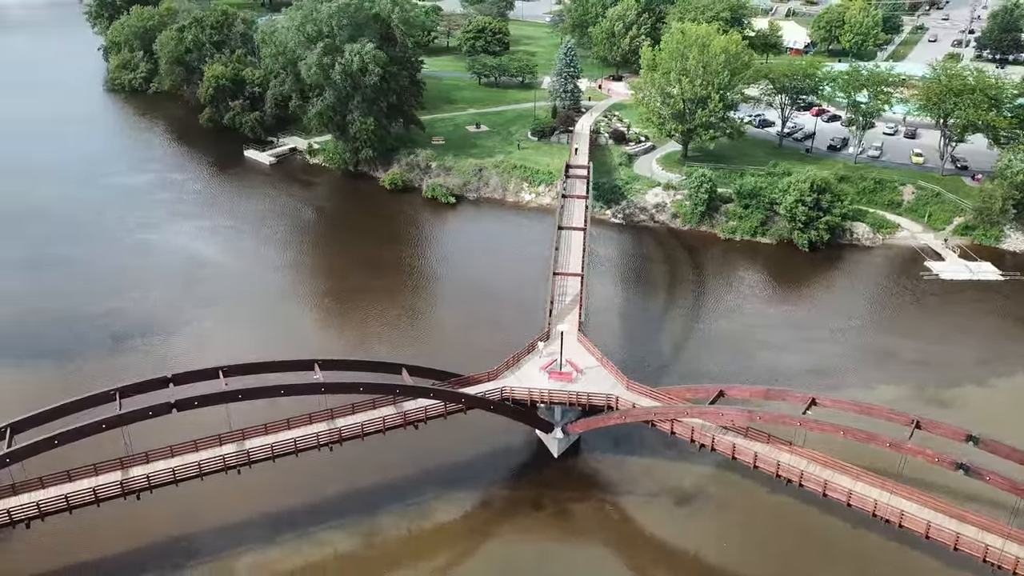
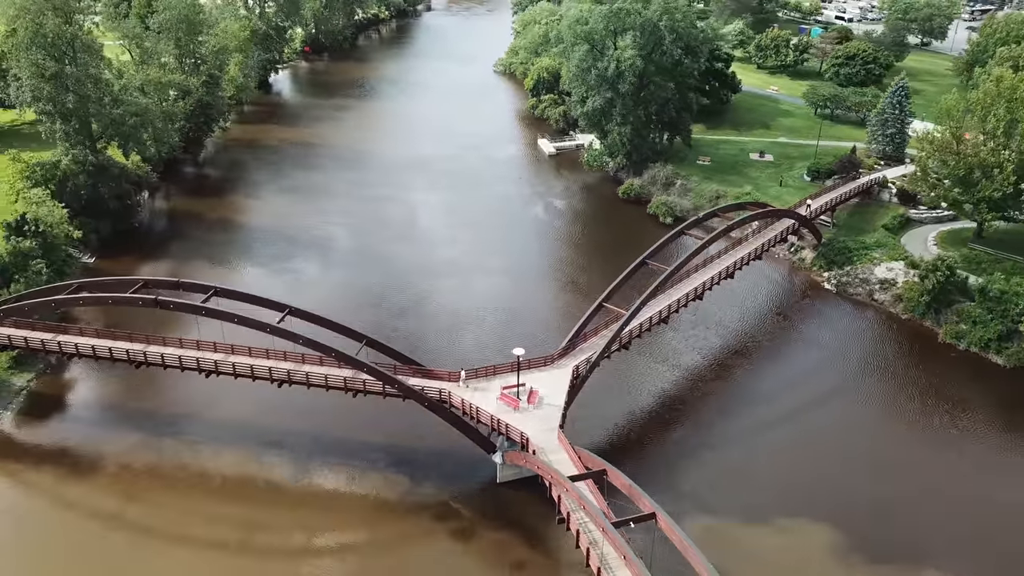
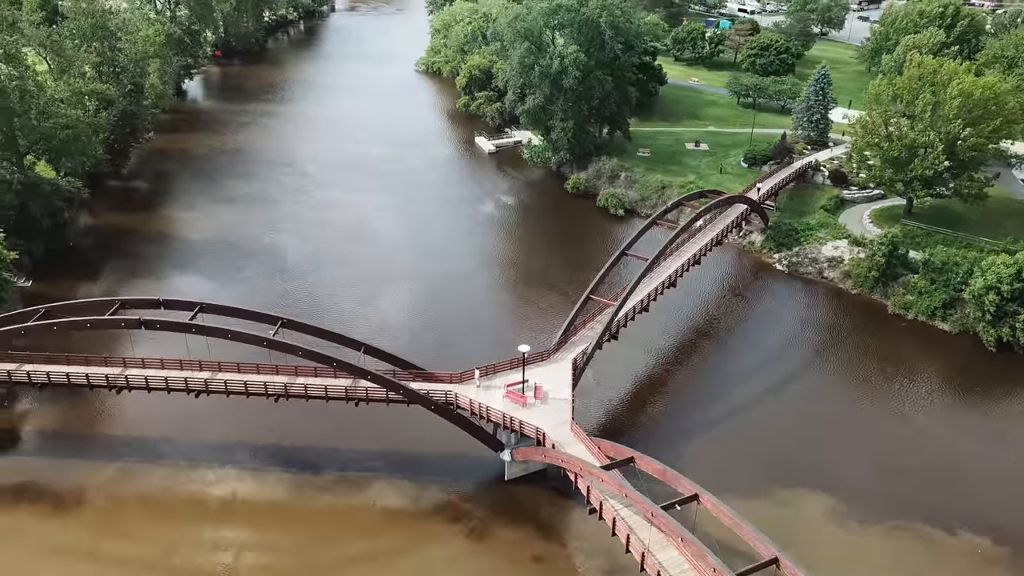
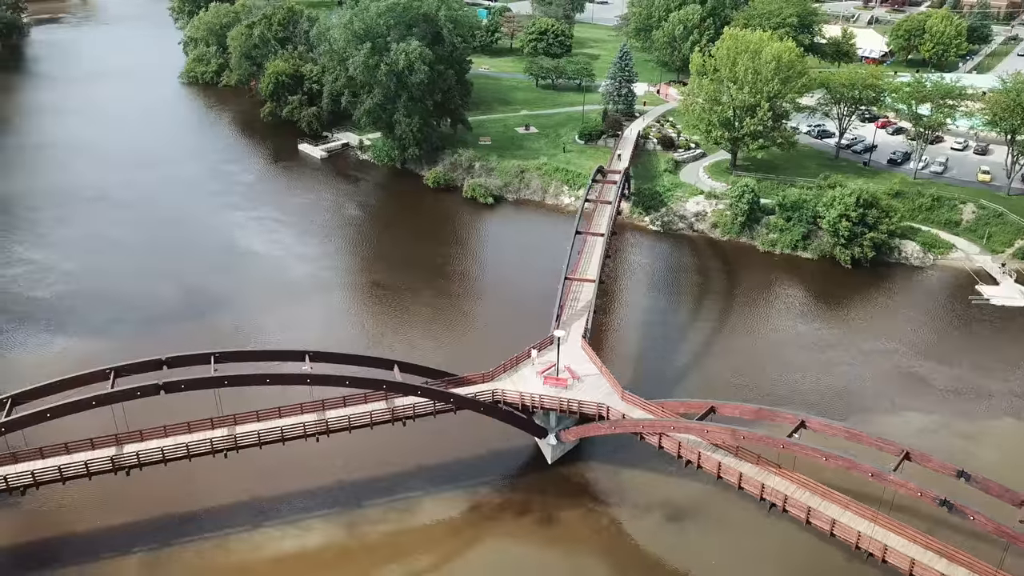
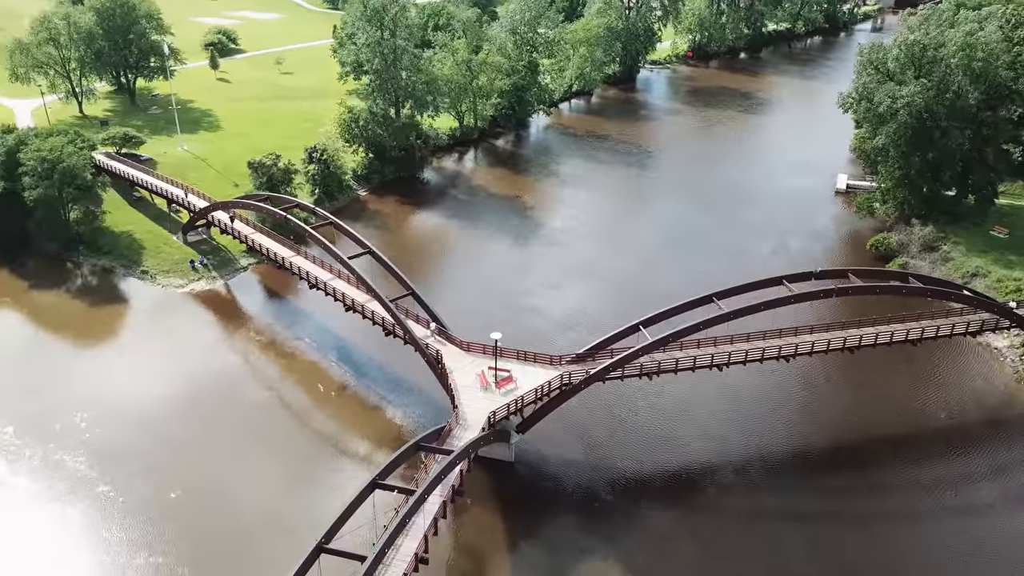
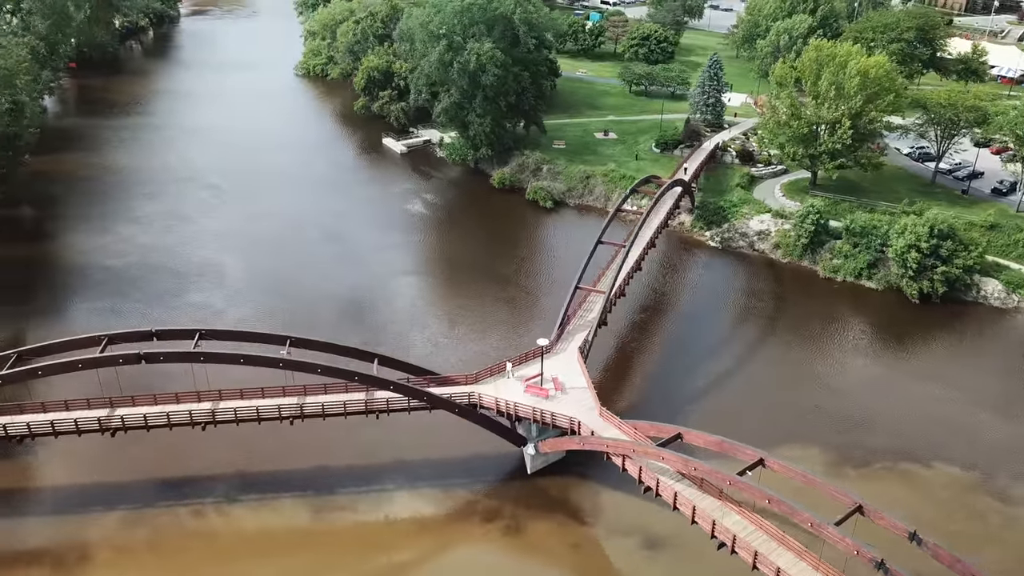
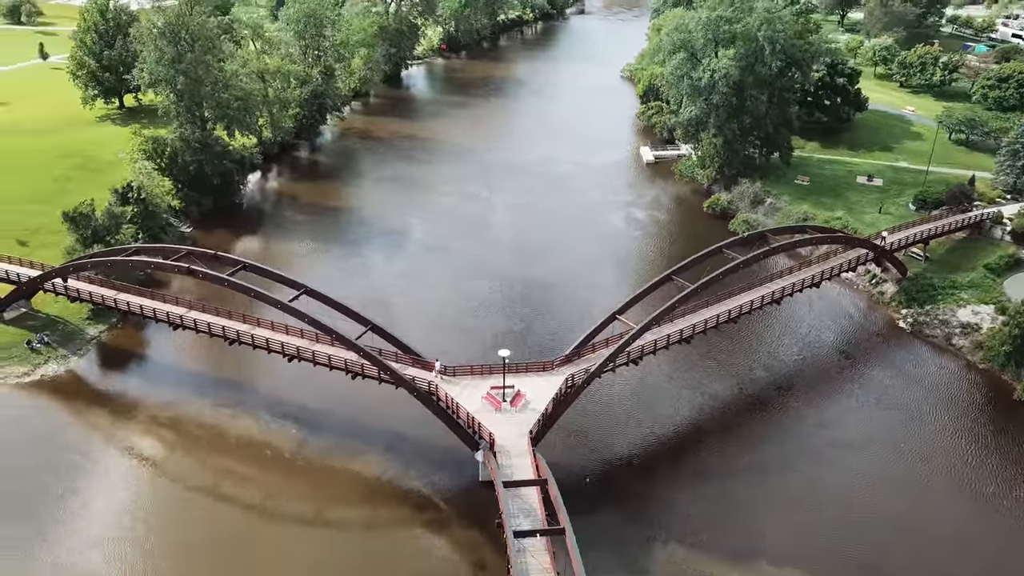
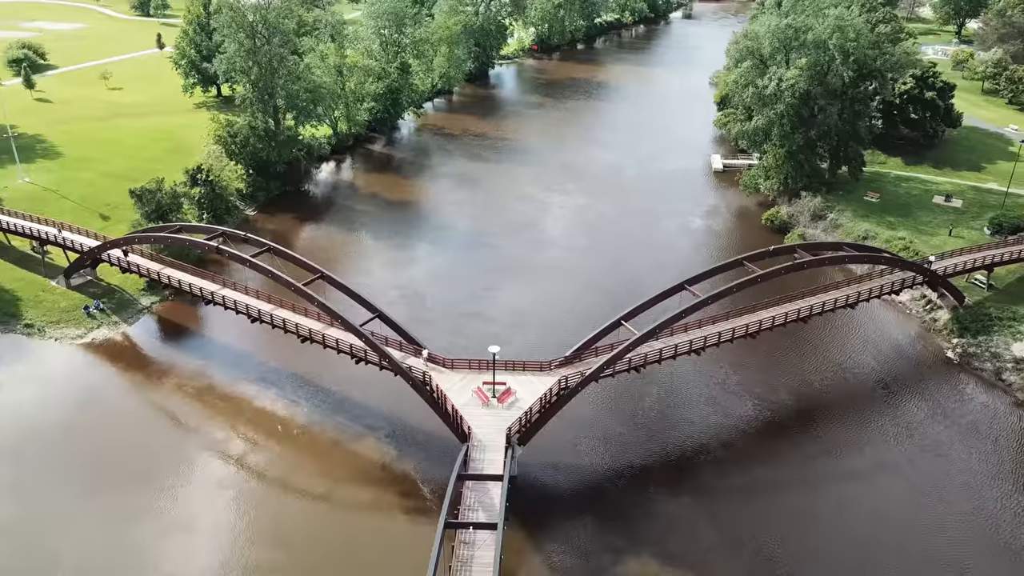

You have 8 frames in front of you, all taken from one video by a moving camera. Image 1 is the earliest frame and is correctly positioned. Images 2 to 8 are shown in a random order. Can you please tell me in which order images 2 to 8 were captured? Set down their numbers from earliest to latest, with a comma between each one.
4, 6, 3, 2, 7, 8, 5
